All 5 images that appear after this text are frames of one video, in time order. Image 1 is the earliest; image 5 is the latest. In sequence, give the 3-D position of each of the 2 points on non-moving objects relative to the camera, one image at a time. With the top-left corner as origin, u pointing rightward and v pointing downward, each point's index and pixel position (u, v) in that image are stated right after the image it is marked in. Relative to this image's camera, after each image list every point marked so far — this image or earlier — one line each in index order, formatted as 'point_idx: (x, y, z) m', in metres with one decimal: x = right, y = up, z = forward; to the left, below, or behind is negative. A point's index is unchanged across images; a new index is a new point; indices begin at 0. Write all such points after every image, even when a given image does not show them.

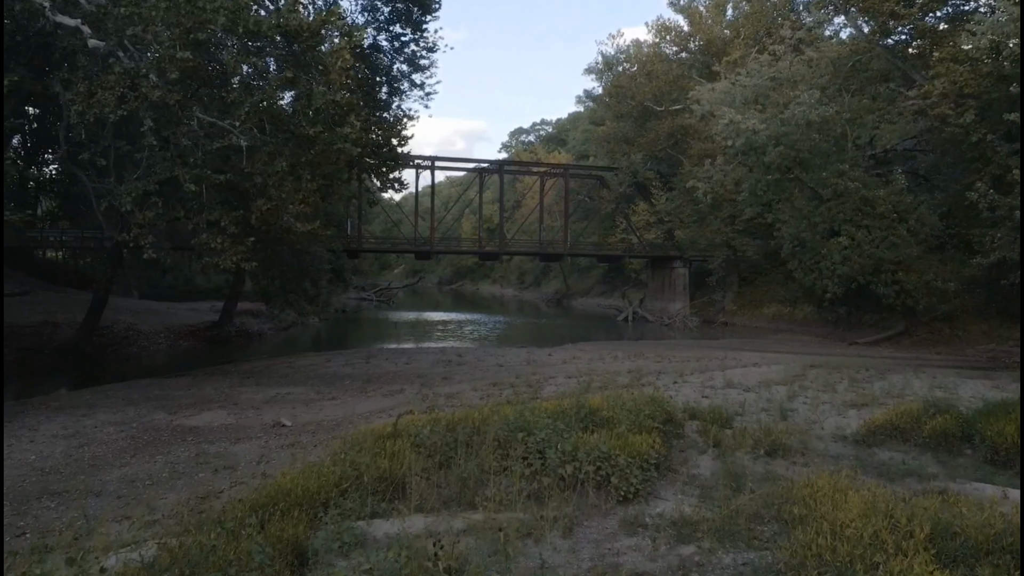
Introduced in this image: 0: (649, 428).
0: (+1.8, -1.9, +10.0) m
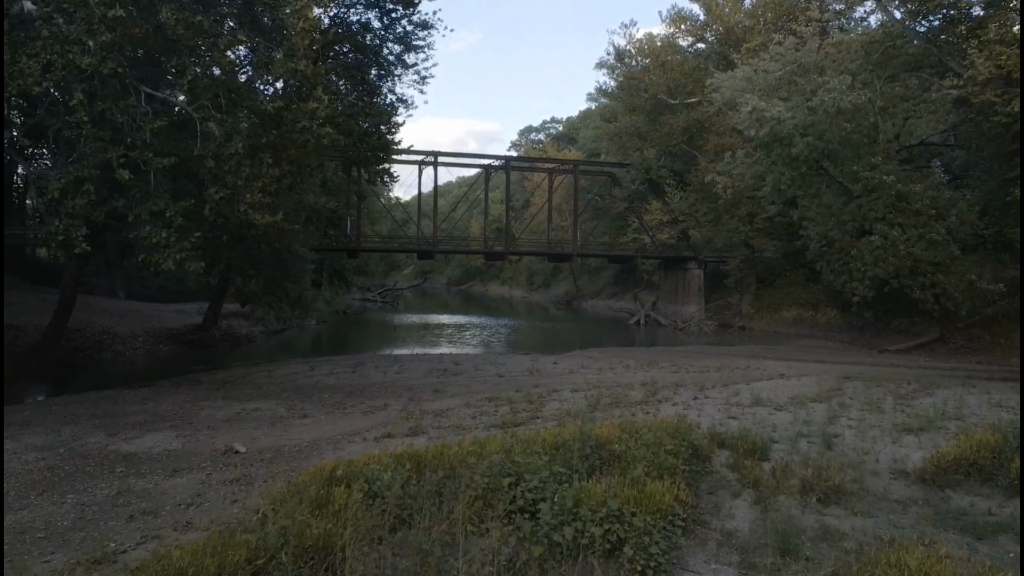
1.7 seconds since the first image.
0: (+1.7, -2.0, +7.9) m
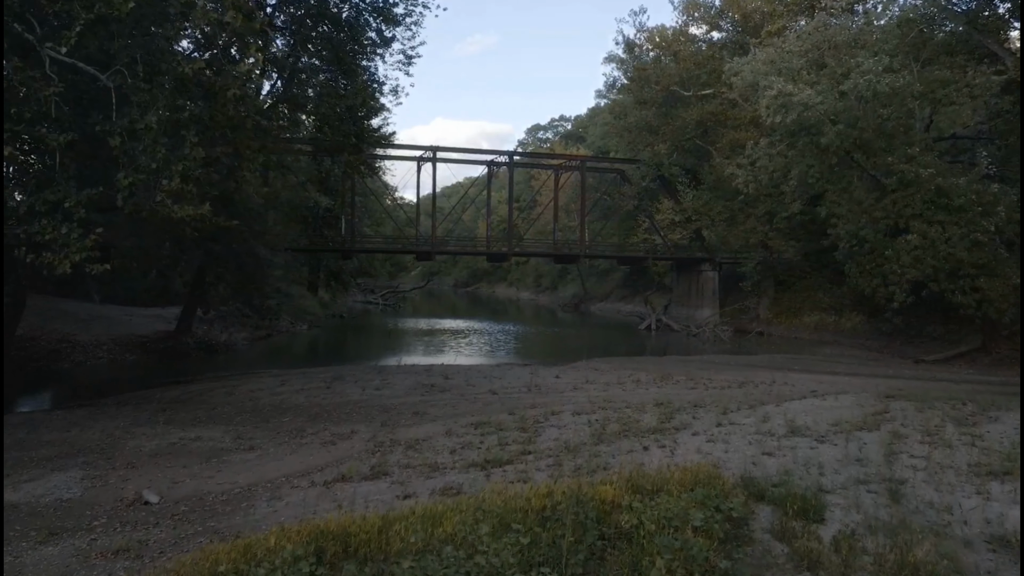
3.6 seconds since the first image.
0: (+1.4, -2.0, +5.6) m
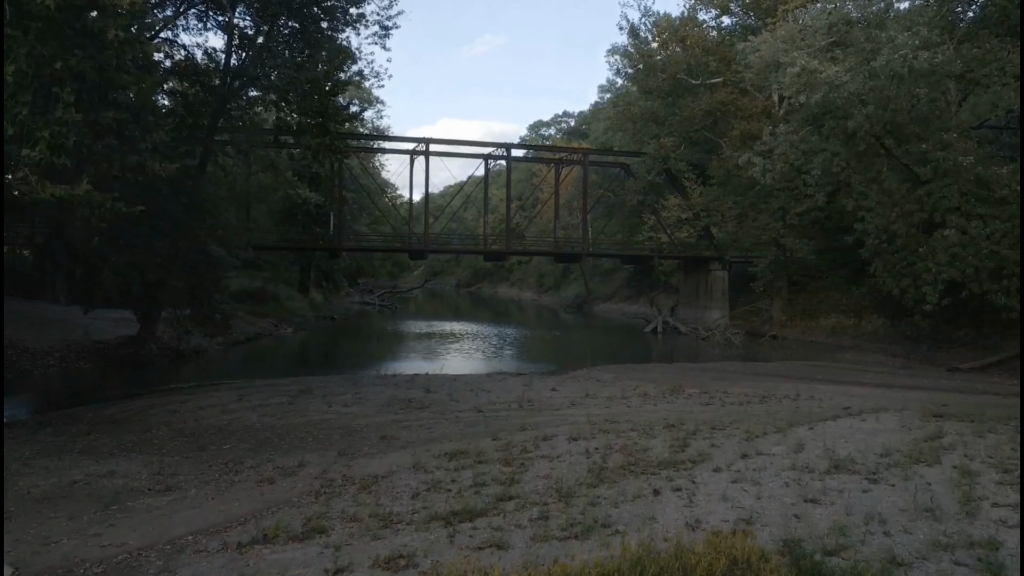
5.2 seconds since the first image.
0: (+1.1, -2.1, +3.4) m
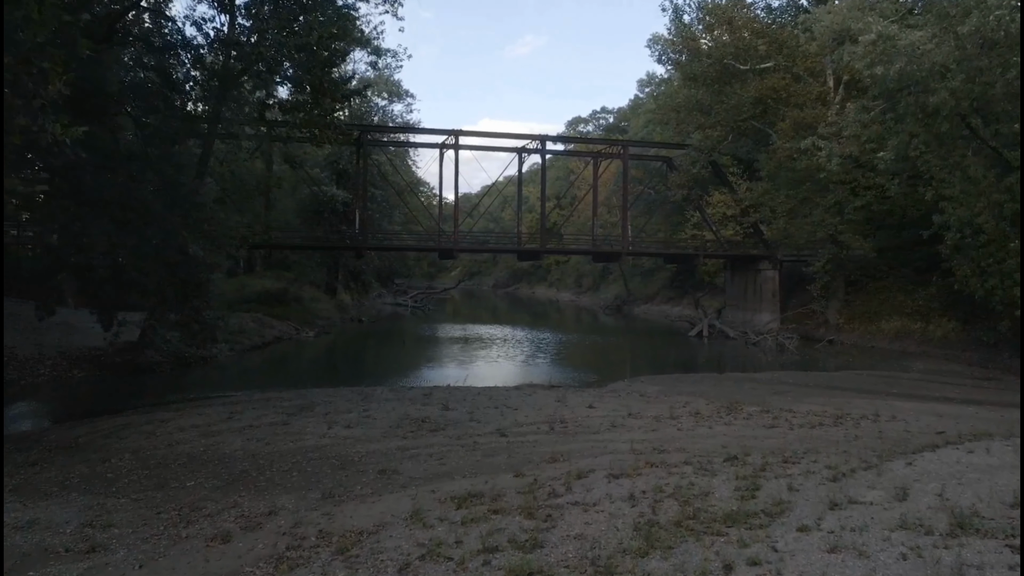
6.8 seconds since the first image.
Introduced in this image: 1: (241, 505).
0: (+1.0, -2.1, +1.1) m
1: (-3.1, -2.5, +8.6) m
